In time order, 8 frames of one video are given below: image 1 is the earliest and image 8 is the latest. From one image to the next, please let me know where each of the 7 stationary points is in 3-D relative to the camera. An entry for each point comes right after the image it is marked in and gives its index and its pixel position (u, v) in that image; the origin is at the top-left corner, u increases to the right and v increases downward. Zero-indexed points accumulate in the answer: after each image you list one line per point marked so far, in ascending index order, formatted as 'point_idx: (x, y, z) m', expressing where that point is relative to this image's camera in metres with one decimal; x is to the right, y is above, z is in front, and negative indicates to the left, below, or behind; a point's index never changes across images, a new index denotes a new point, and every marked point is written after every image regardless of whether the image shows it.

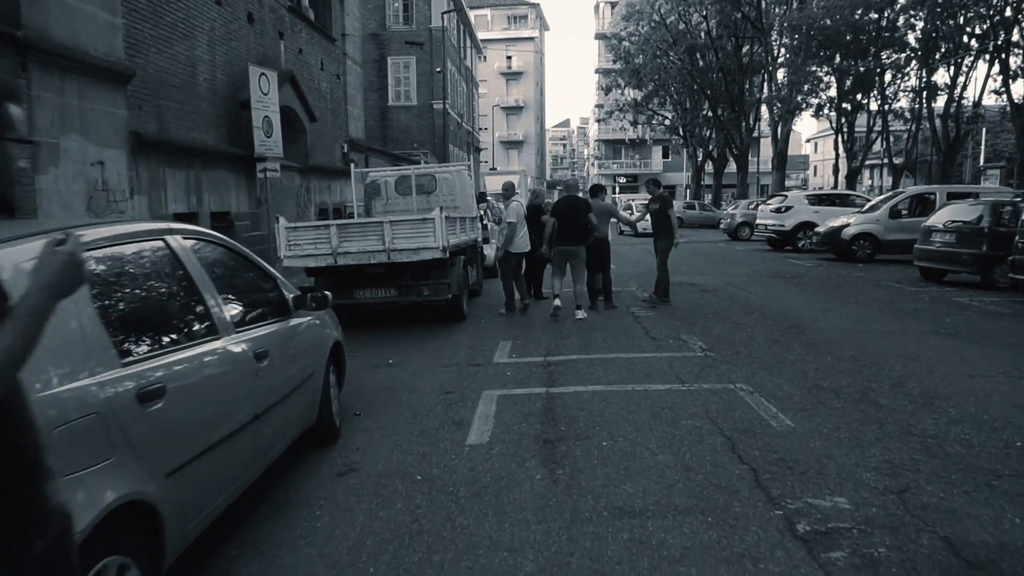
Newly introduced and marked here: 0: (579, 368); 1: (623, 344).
0: (+0.7, -0.9, +7.8) m
1: (+1.4, -0.7, +9.0) m
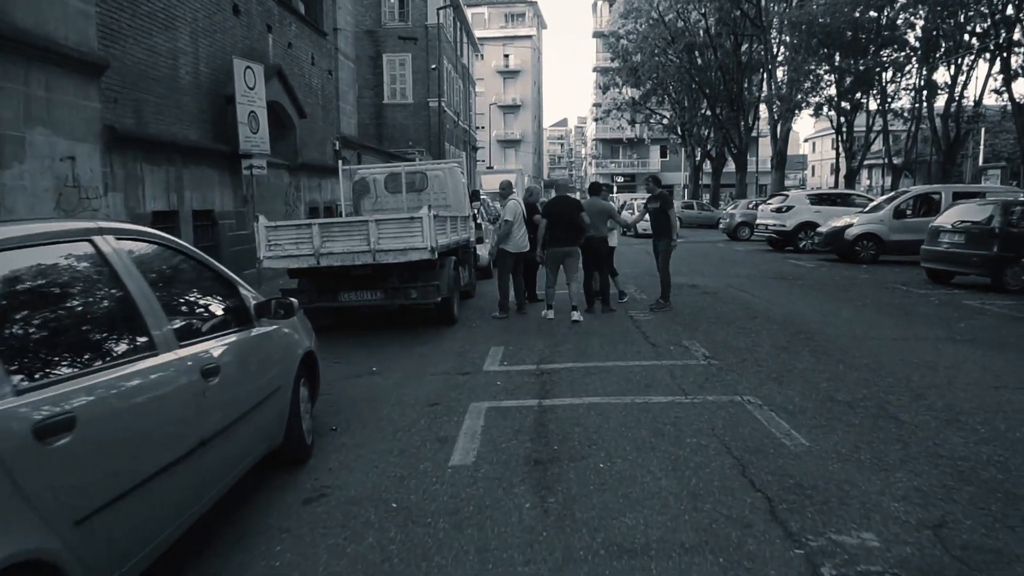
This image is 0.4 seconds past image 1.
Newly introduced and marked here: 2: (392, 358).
0: (+0.6, -0.9, +7.3) m
1: (+1.3, -0.8, +8.5) m
2: (-1.5, -0.9, +8.6) m
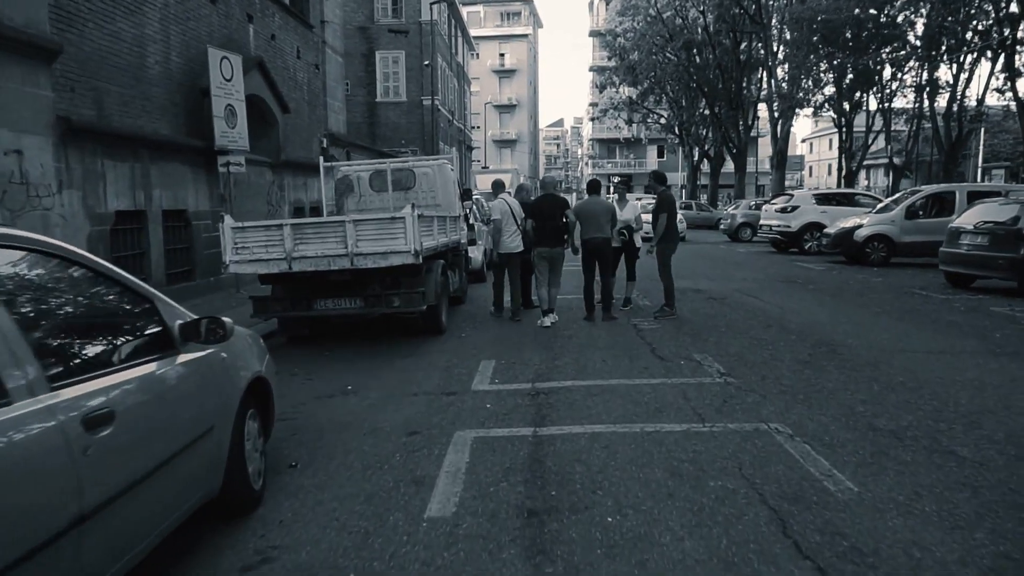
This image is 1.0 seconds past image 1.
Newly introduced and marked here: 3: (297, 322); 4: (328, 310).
0: (+0.6, -1.0, +6.4) m
1: (+1.2, -0.8, +7.6) m
2: (-1.5, -1.0, +7.7) m
3: (-2.9, -0.5, +9.5) m
4: (-2.4, -0.3, +9.0) m
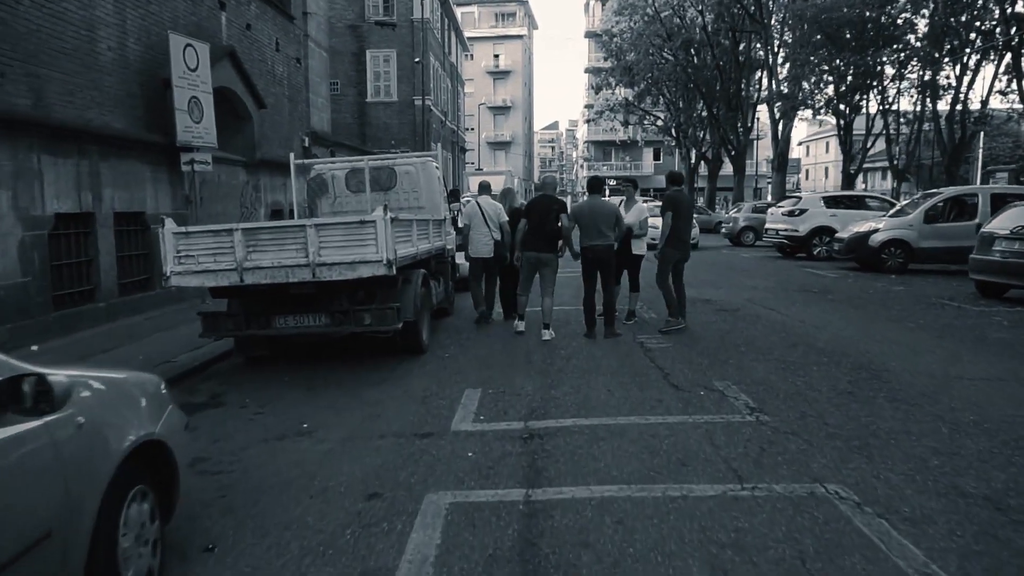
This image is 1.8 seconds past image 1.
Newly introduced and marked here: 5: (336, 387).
0: (+0.5, -1.2, +5.2) m
1: (+1.1, -1.0, +6.4) m
2: (-1.6, -1.1, +6.5) m
3: (-3.0, -0.6, +8.2) m
4: (-2.5, -0.4, +7.8) m
5: (-1.8, -1.0, +7.3) m
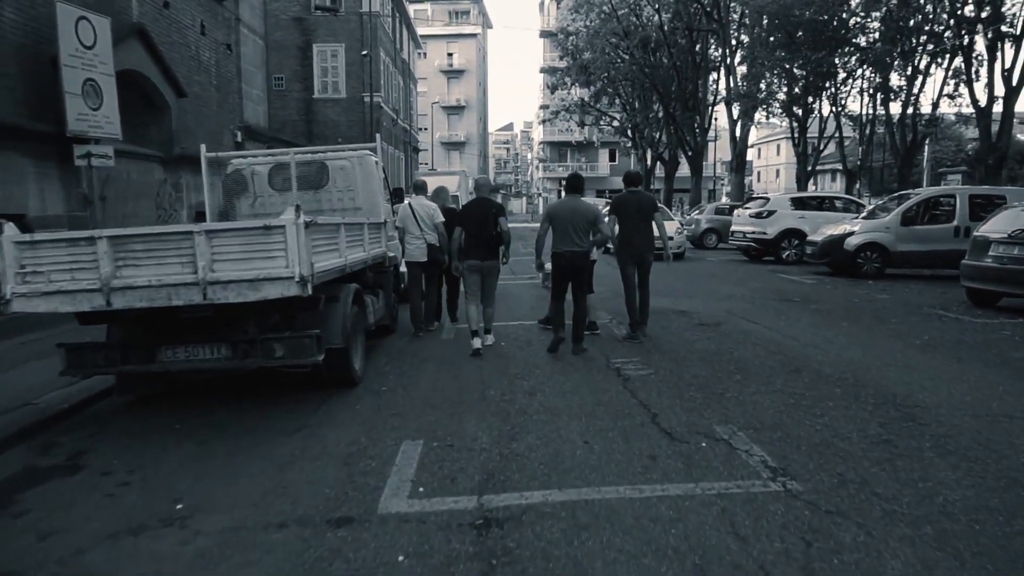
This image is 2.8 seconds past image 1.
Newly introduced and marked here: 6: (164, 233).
0: (+0.2, -1.3, +3.7) m
1: (+0.8, -1.2, +5.0) m
2: (-2.0, -1.3, +4.9) m
3: (-3.5, -0.8, +6.5) m
4: (-2.9, -0.6, +6.1) m
5: (-2.2, -1.2, +5.7) m
6: (-2.7, +0.4, +5.5) m
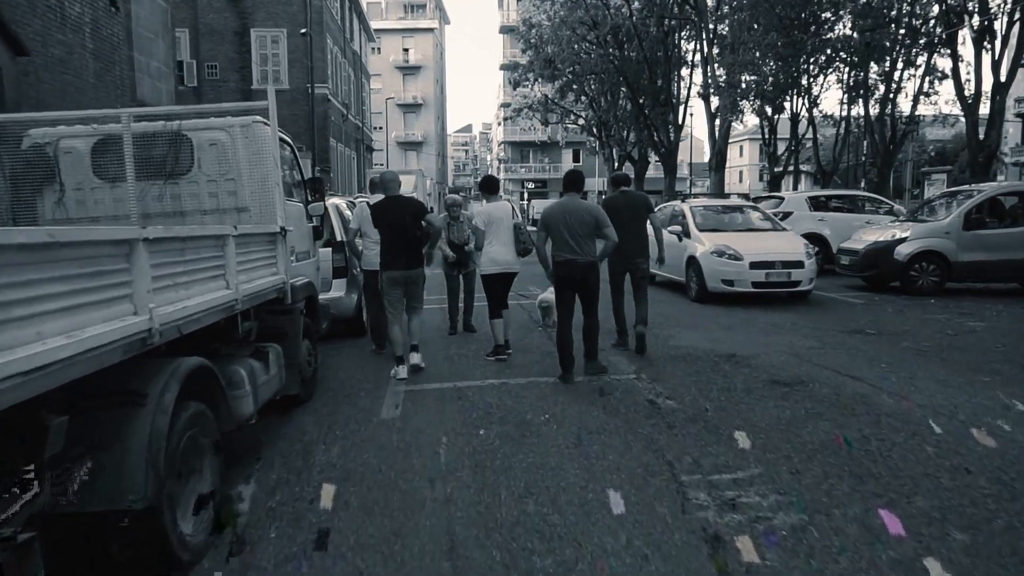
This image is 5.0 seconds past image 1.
0: (+0.4, -1.7, +0.1) m
1: (+0.9, -1.6, +1.4) m
2: (-1.9, -1.7, +1.2) m
3: (-3.4, -1.2, +2.7) m
4: (-2.8, -1.1, +2.3) m
5: (-2.1, -1.6, +1.9) m
6: (-2.6, 0.0, +1.7) m
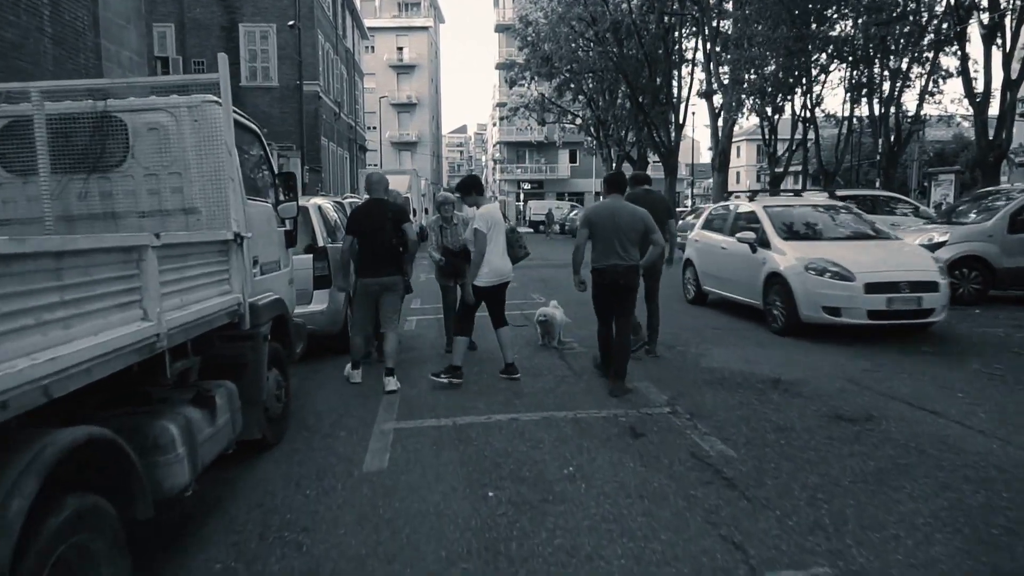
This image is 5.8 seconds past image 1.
0: (+0.6, -1.9, -1.1) m
1: (+1.0, -1.7, +0.2) m
2: (-1.7, -1.8, -0.1) m
3: (-3.3, -1.4, +1.5) m
4: (-2.7, -1.2, +1.1) m
5: (-2.0, -1.8, +0.7) m
6: (-2.5, -0.1, +0.5) m
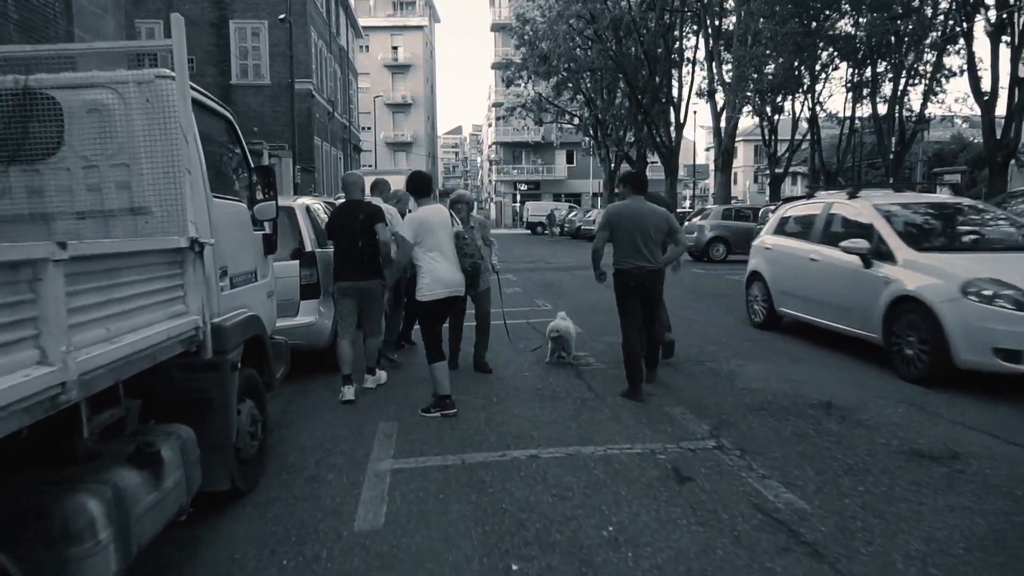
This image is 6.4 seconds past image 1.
0: (+0.7, -1.9, -2.0) m
1: (+1.2, -1.8, -0.7) m
2: (-1.5, -1.9, -1.0) m
3: (-3.1, -1.5, +0.5) m
4: (-2.5, -1.3, +0.1) m
5: (-1.8, -1.9, -0.2) m
6: (-2.3, -0.2, -0.5) m
